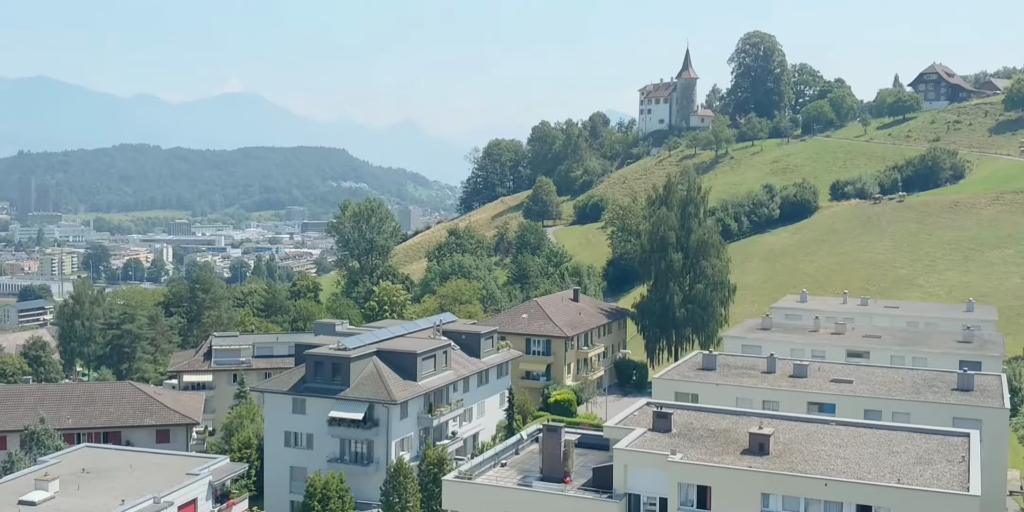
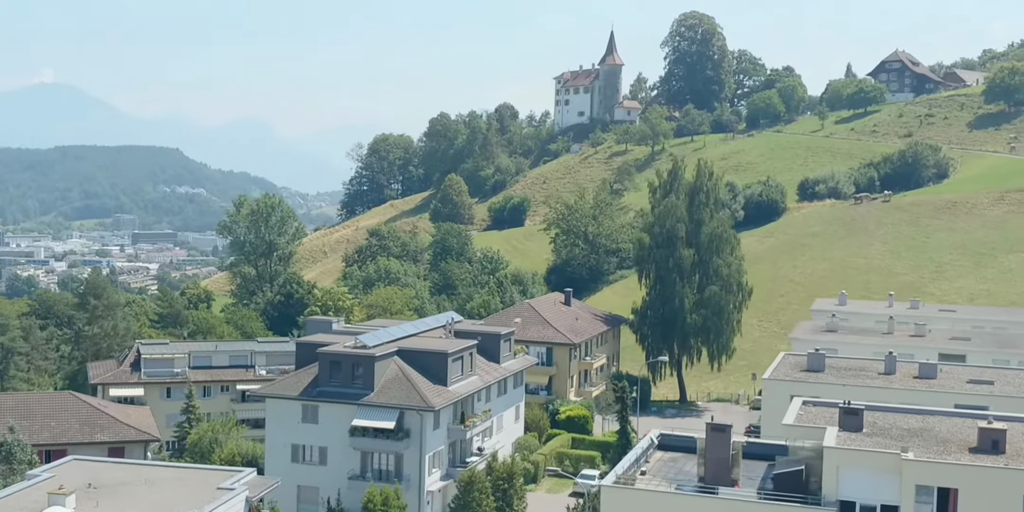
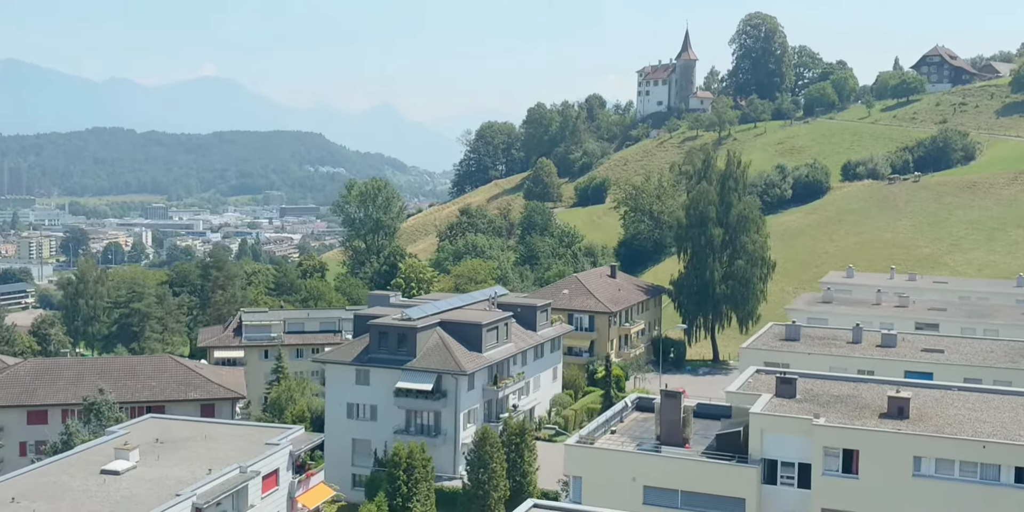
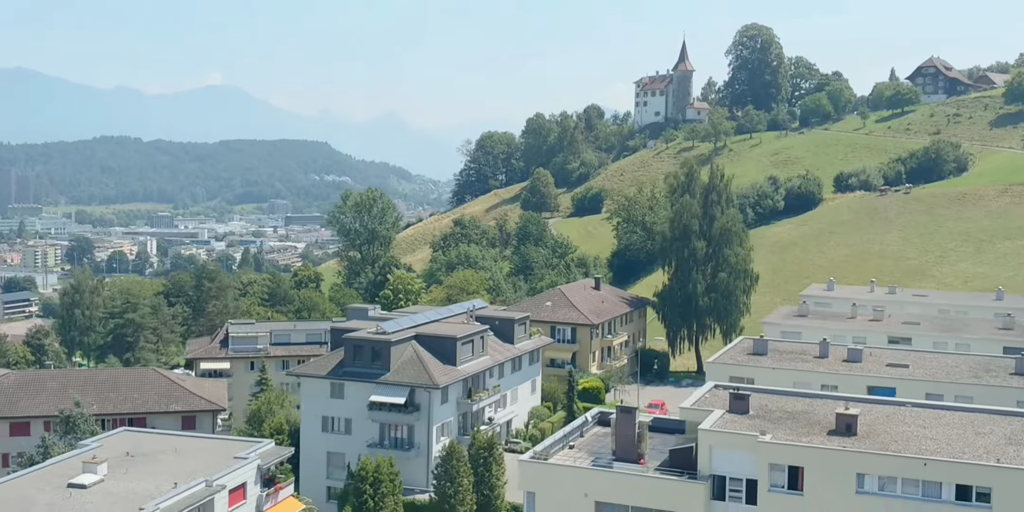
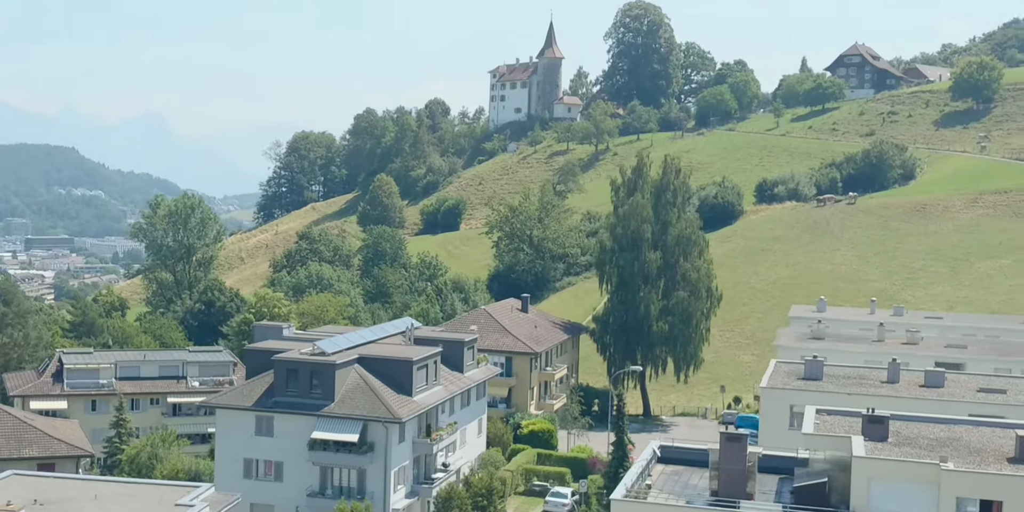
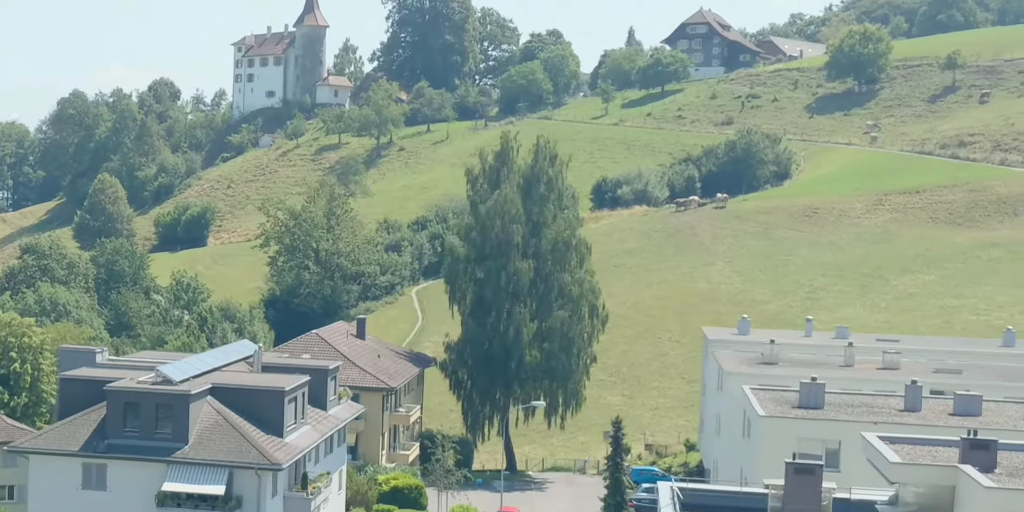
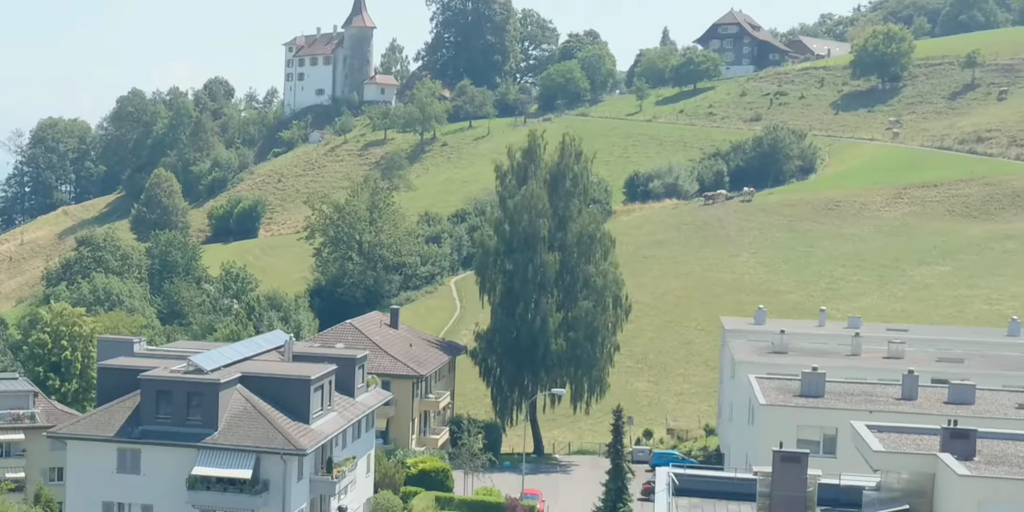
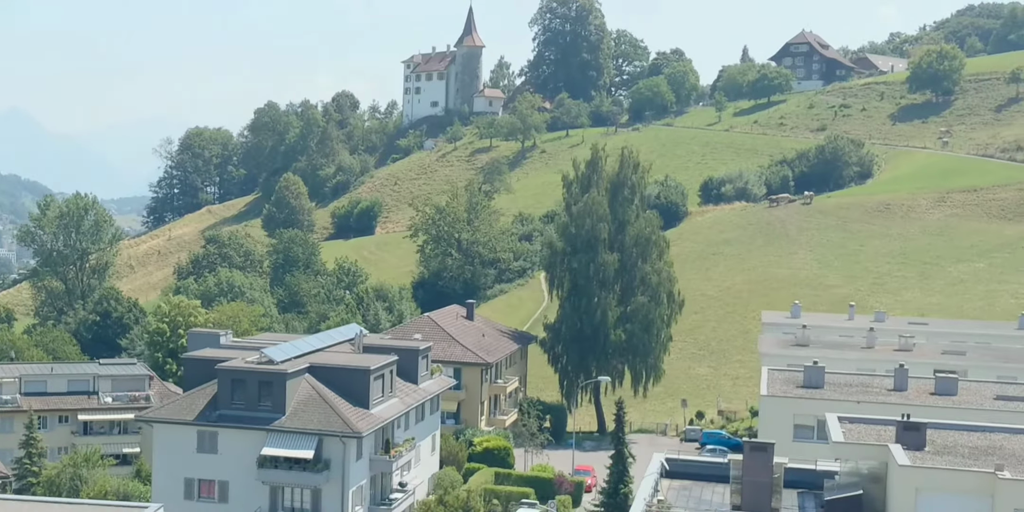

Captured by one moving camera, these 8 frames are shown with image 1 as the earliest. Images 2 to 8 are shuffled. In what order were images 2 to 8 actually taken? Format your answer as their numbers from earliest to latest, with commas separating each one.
4, 3, 2, 5, 8, 7, 6
